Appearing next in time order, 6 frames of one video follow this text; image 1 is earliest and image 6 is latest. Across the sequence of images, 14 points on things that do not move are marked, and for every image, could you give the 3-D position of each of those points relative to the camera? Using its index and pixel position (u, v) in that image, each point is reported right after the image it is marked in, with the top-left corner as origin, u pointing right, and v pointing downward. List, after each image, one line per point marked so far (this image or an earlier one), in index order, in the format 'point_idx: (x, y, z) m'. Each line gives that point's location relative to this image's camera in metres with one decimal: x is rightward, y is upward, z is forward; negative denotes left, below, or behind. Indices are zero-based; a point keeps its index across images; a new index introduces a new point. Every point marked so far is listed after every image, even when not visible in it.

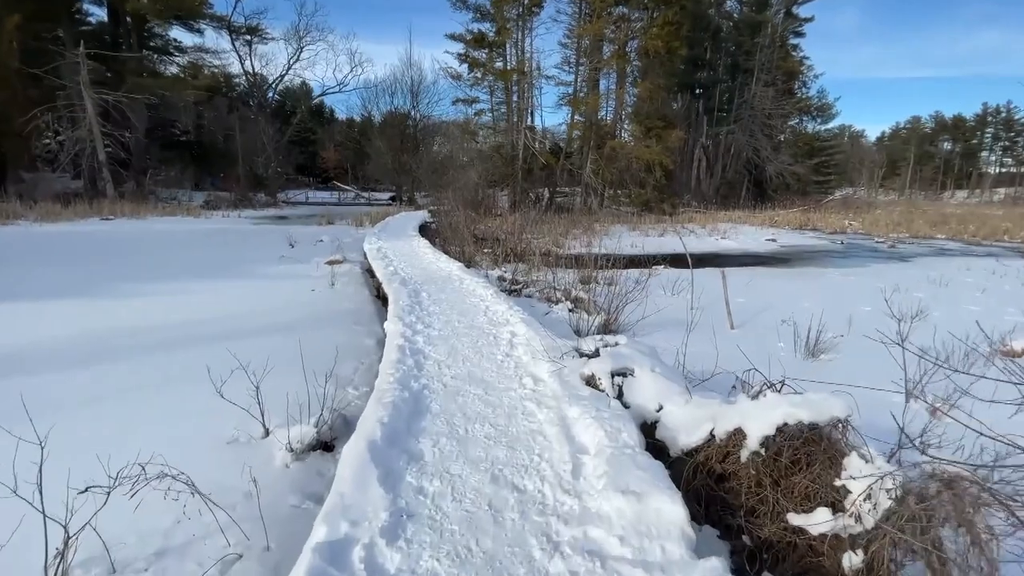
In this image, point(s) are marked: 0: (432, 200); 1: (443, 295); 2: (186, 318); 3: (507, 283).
0: (-2.8, +3.1, +17.0) m
1: (-0.7, -0.1, +5.0) m
2: (-3.8, -0.3, +6.0) m
3: (-0.1, +0.1, +6.9) m
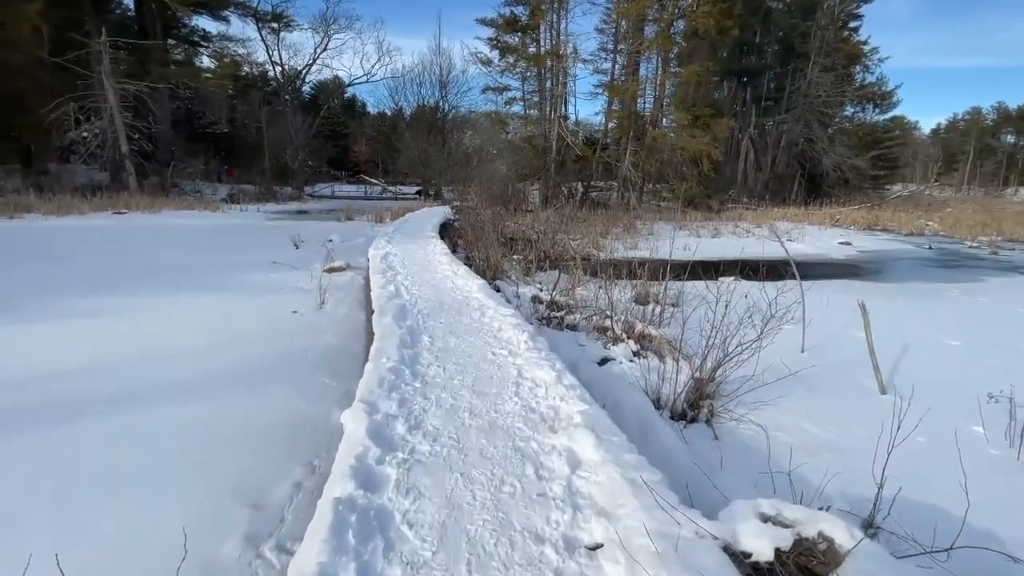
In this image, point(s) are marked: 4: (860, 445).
0: (-1.8, +3.0, +15.4) m
1: (-0.4, -0.4, +3.3) m
2: (-3.5, -0.6, +4.5) m
3: (+0.4, -0.2, +5.2) m
4: (+2.1, -1.0, +3.0) m
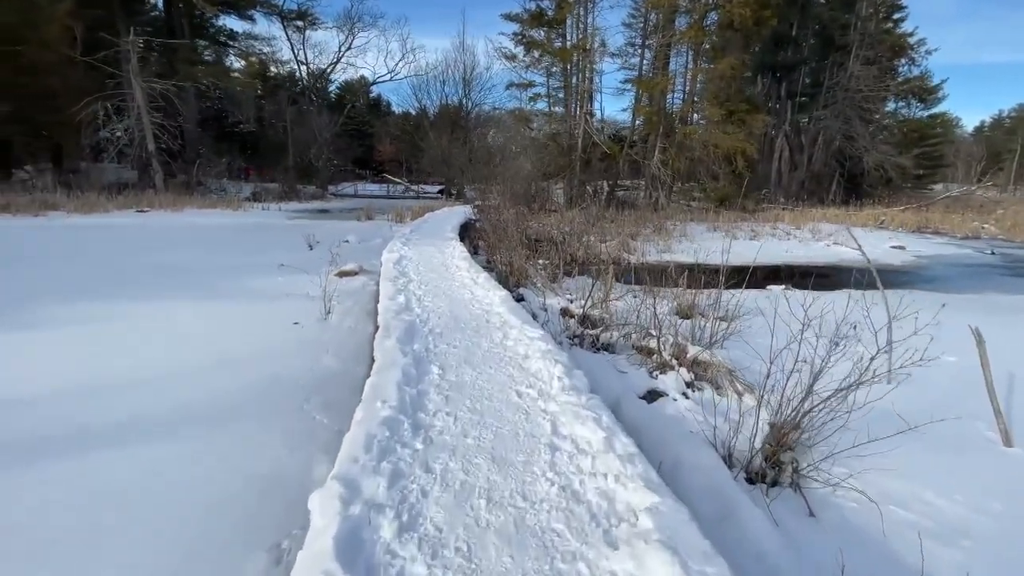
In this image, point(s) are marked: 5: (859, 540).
0: (-1.1, +2.9, +14.8) m
1: (-0.2, -0.5, +2.7) m
2: (-3.3, -0.6, +4.0) m
3: (+0.6, -0.3, +4.5) m
4: (+2.3, -1.1, +2.2) m
5: (+1.5, -1.1, +2.2) m
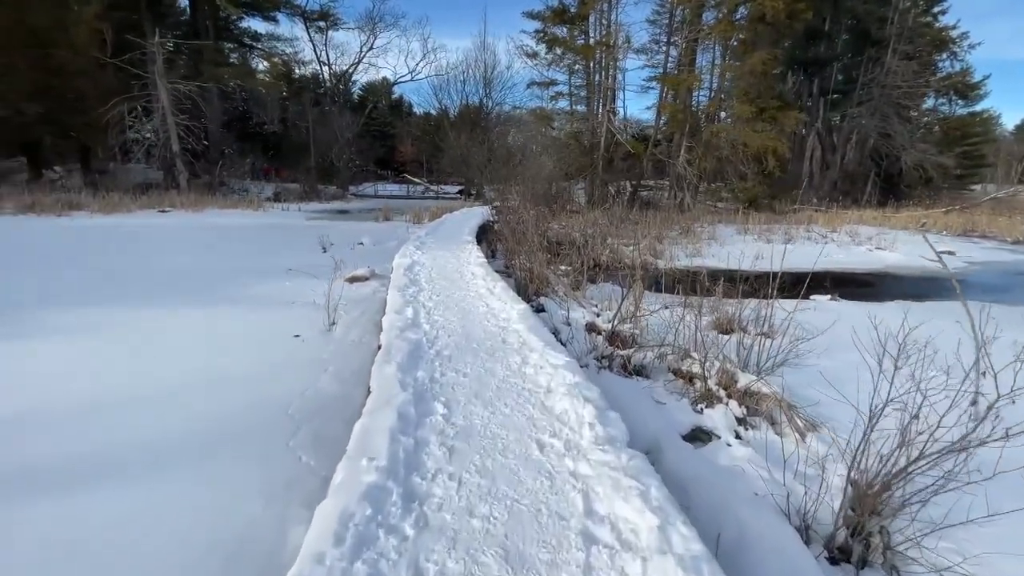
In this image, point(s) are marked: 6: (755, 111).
0: (-0.5, +2.8, +14.3) m
1: (-0.1, -0.6, +2.2) m
2: (-3.1, -0.7, +3.7) m
3: (+0.8, -0.5, +4.0) m
4: (+2.3, -1.2, +1.7) m
5: (+1.6, -1.2, +1.6) m
6: (+9.6, +7.0, +19.2) m
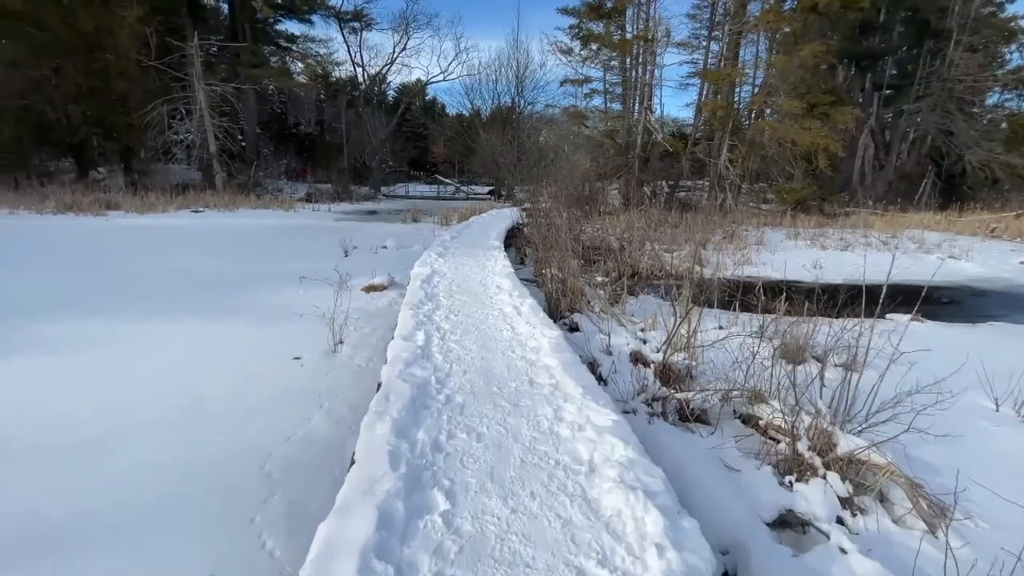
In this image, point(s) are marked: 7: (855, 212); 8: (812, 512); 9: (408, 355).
0: (+0.4, +2.6, +13.7) m
1: (0.0, -0.7, +1.6) m
2: (-2.9, -0.8, +3.2) m
3: (+1.0, -0.6, +3.3) m
4: (+2.4, -1.4, +0.9) m
5: (+1.7, -1.4, +0.9) m
6: (+10.9, +6.7, +18.0) m
7: (+13.5, +2.9, +19.0) m
8: (+1.3, -1.0, +2.2) m
9: (-0.6, -0.4, +3.0) m
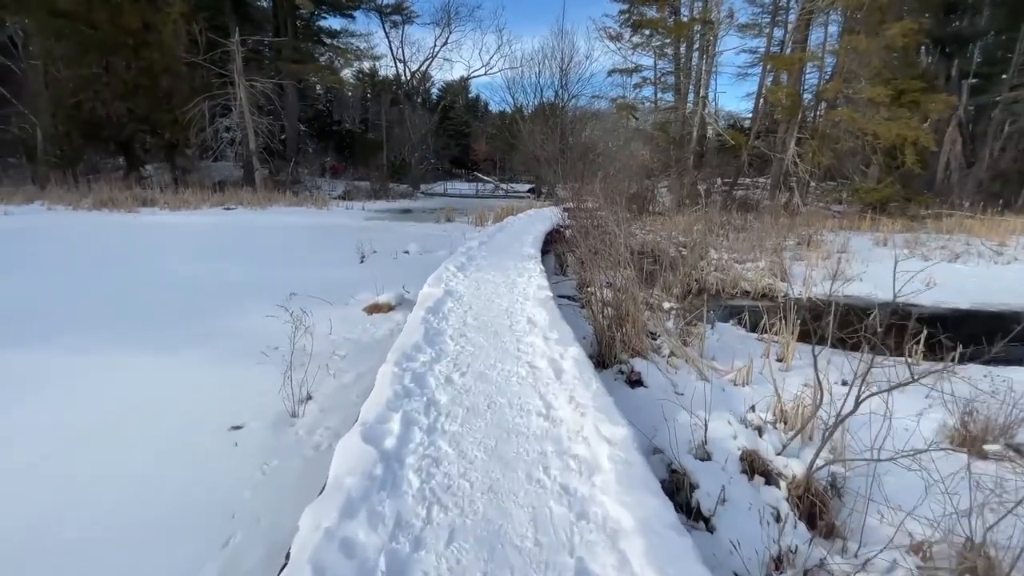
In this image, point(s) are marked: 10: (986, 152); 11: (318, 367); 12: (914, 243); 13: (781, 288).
0: (+1.5, +2.4, +12.3) m
1: (-0.1, -1.0, +0.3) m
2: (-2.8, -1.0, +2.1) m
3: (+1.1, -0.9, +1.9) m
4: (+2.3, -1.7, -0.7) m
5: (+1.6, -1.7, -0.6) m
6: (+12.3, +6.3, +15.7) m
7: (+14.9, +2.5, +16.5) m
8: (+1.4, -1.2, +0.8) m
9: (-0.5, -0.7, +1.7) m
10: (+19.6, +5.5, +19.8) m
11: (-1.4, -0.6, +3.5) m
12: (+9.7, +1.1, +11.5) m
13: (+3.6, 0.0, +6.3) m
